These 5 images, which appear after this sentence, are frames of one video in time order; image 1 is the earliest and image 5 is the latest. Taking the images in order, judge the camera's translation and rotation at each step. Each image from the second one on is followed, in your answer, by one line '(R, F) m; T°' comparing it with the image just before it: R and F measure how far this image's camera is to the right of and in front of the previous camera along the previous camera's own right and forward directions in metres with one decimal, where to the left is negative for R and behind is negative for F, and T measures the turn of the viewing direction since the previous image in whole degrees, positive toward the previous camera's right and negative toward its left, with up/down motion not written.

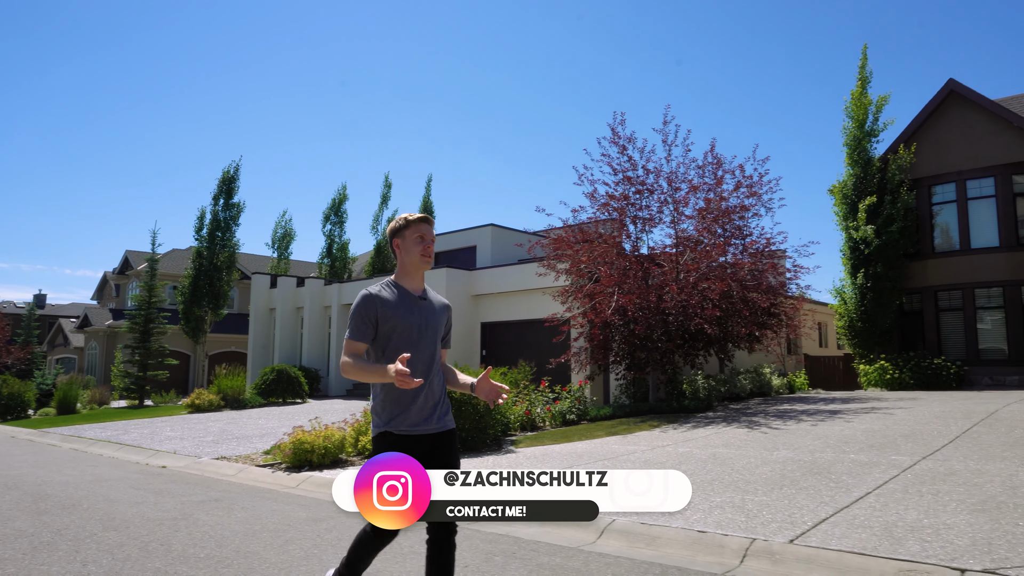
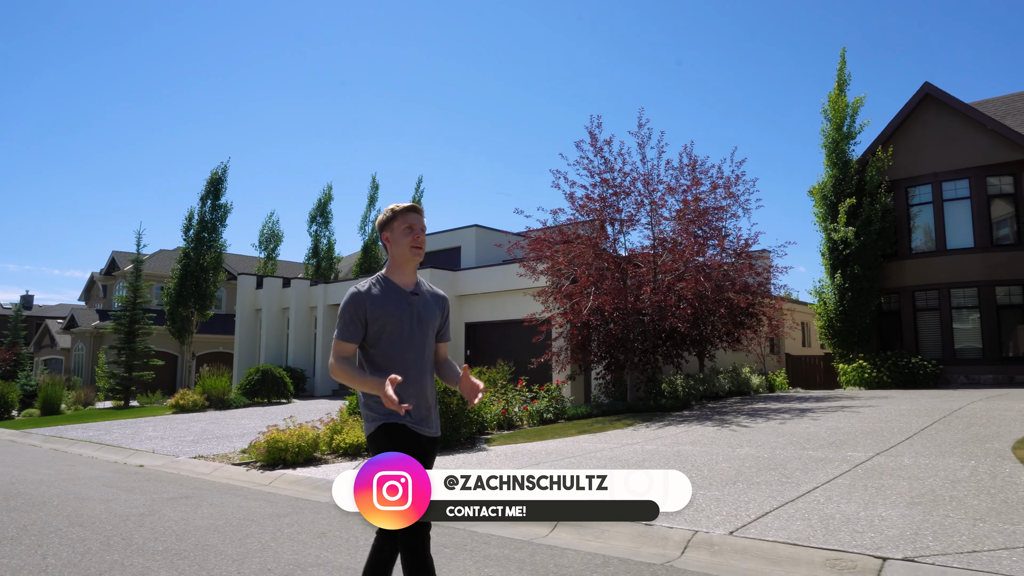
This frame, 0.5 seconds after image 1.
(+0.3, -0.2) m; +1°
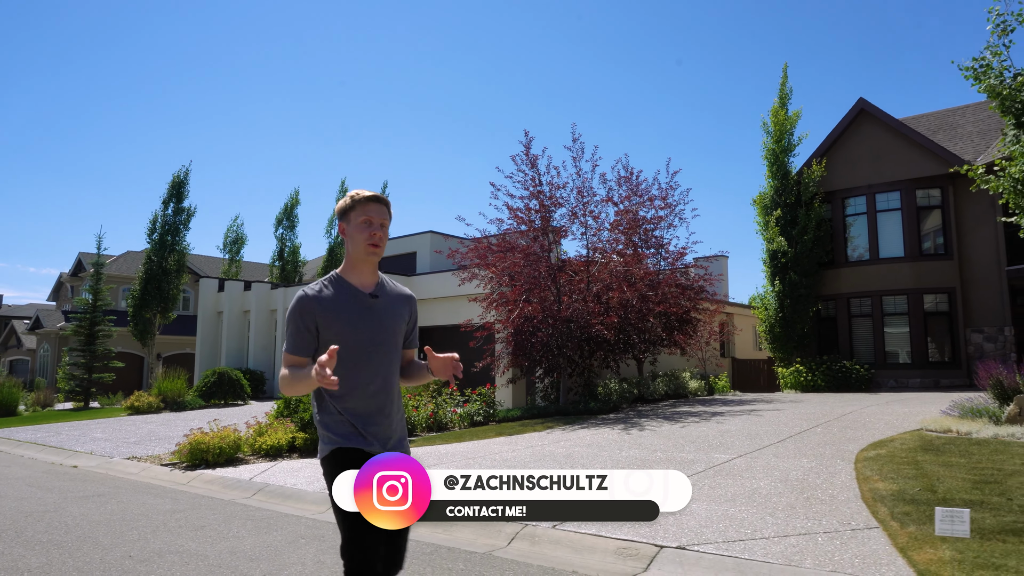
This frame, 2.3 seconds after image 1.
(+1.1, -0.7) m; +1°
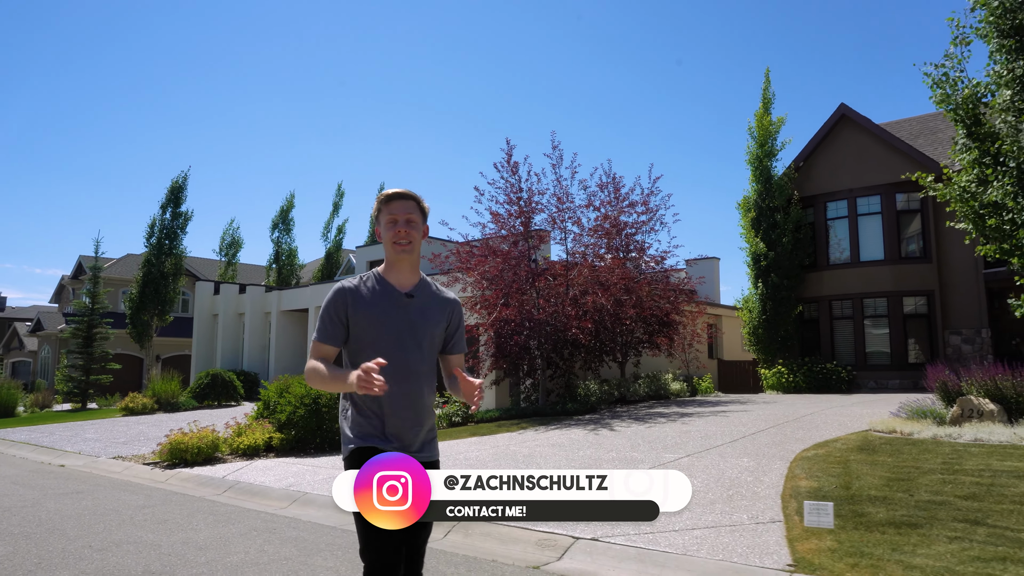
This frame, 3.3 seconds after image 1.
(+0.6, -0.4) m; 0°
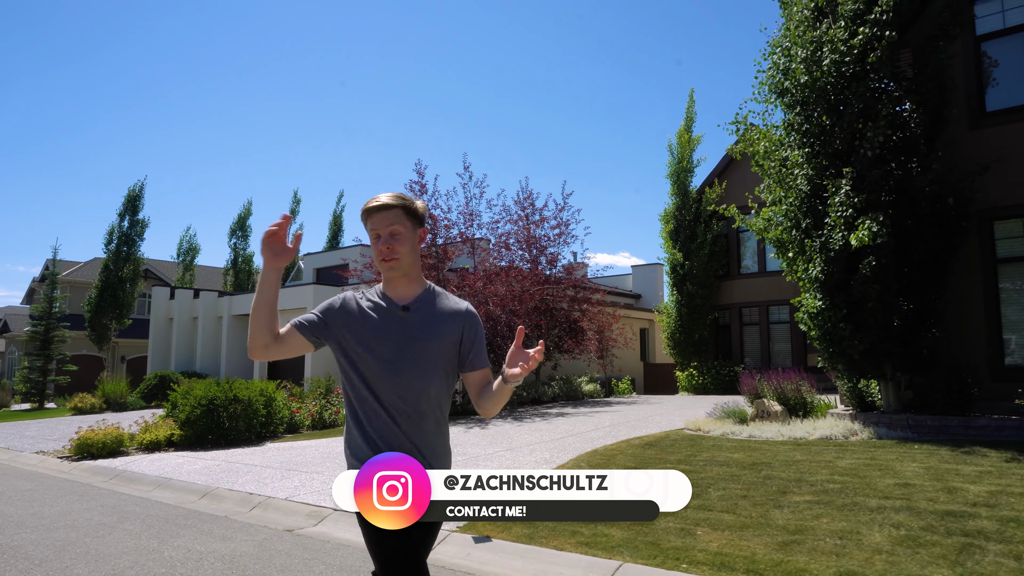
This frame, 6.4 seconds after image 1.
(+2.2, -1.6) m; +1°
